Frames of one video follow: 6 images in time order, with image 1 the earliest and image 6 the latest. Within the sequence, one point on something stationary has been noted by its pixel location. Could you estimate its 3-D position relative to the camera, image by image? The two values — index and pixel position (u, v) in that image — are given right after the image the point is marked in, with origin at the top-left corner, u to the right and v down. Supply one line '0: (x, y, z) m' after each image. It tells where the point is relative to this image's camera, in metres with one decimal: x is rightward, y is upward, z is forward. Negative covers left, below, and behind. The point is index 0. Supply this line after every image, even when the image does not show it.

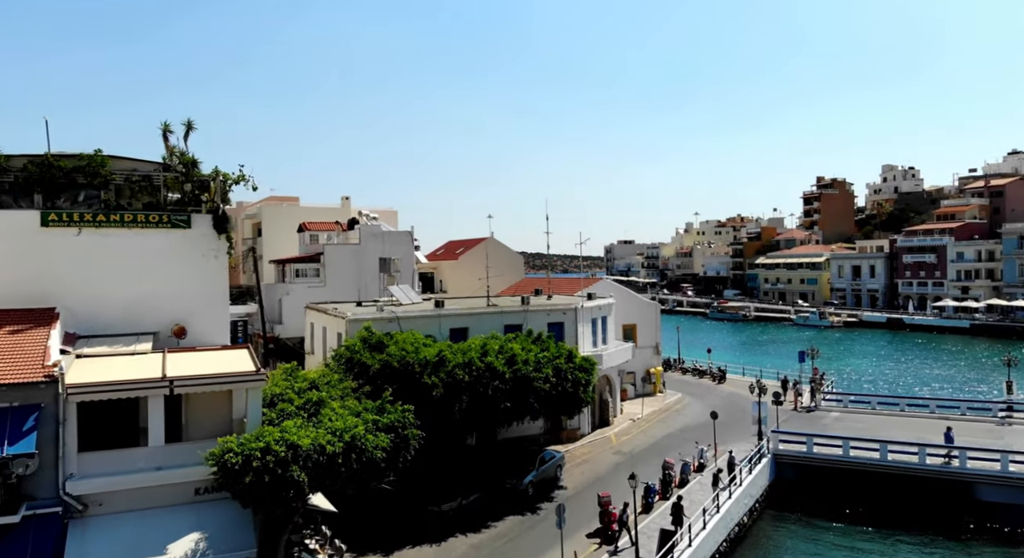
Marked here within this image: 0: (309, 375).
0: (-5.3, -2.5, +19.8) m
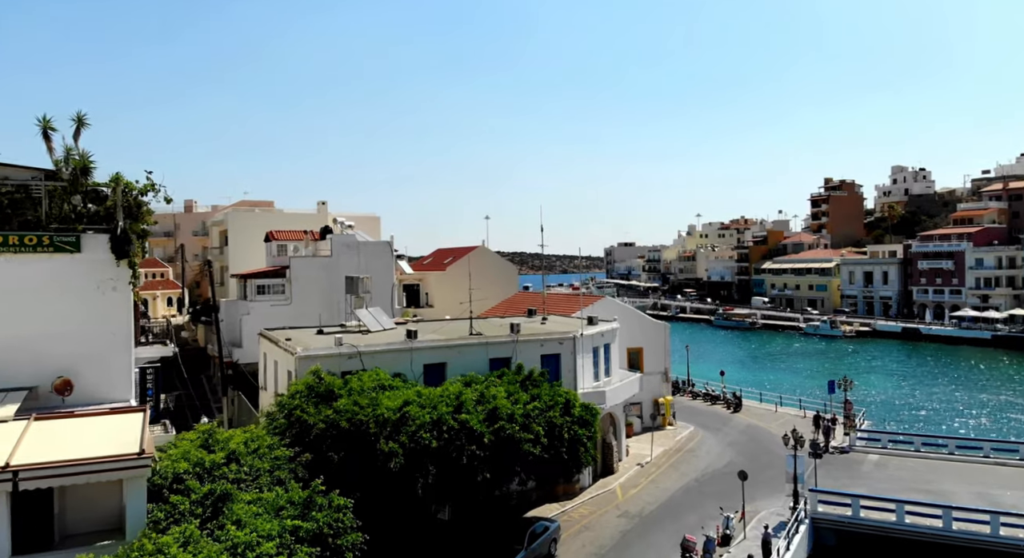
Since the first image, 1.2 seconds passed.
0: (-5.8, -3.3, +15.5) m
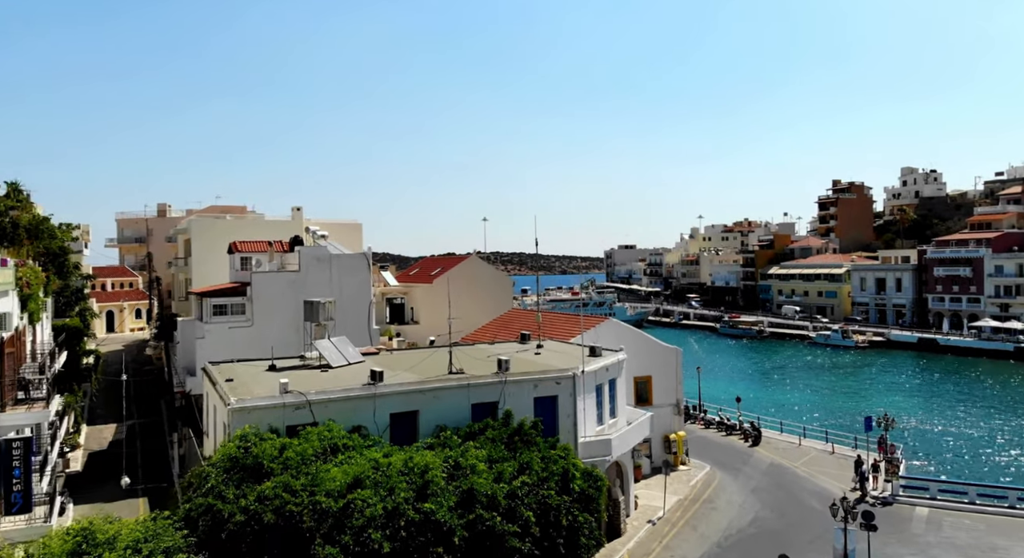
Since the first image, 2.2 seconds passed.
0: (-6.1, -4.0, +11.6) m
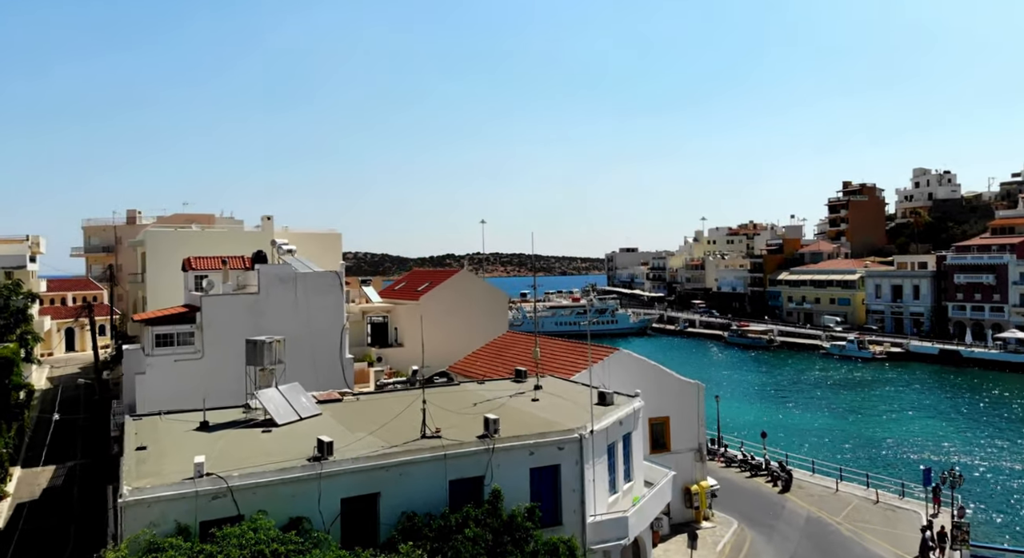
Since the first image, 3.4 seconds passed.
0: (-6.3, -4.8, +7.4) m
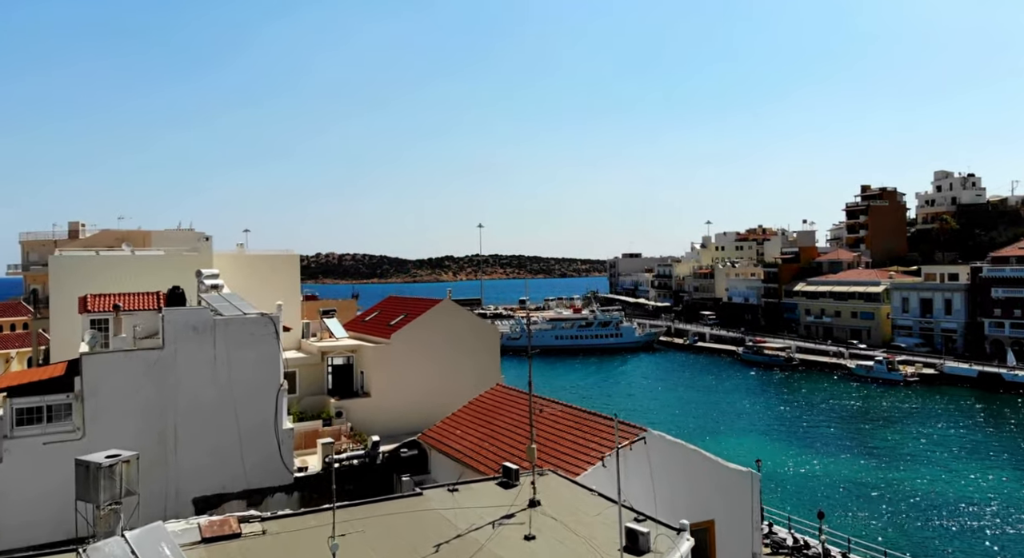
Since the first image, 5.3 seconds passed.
0: (-6.6, -6.1, +0.8) m
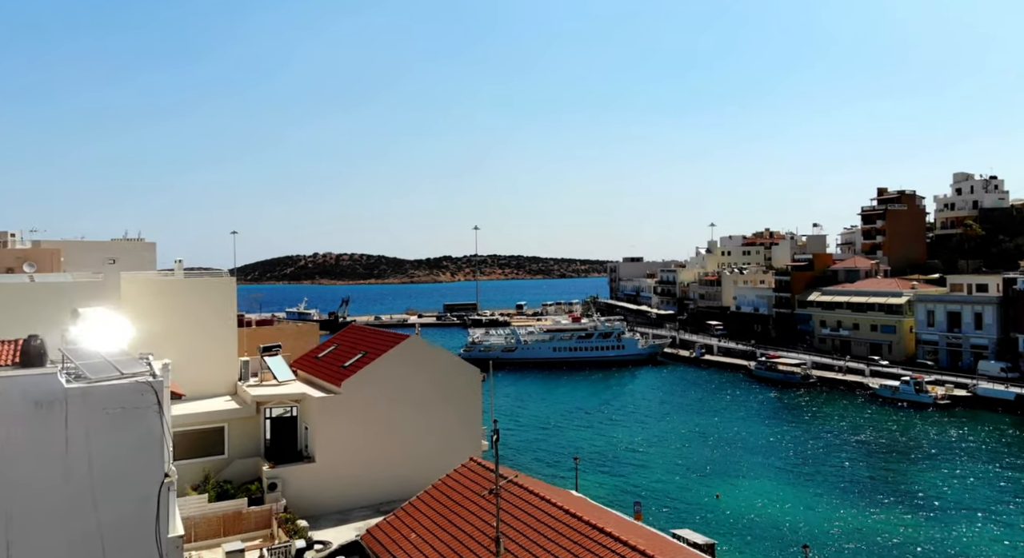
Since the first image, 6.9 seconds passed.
0: (-7.1, -7.2, -5.0) m
